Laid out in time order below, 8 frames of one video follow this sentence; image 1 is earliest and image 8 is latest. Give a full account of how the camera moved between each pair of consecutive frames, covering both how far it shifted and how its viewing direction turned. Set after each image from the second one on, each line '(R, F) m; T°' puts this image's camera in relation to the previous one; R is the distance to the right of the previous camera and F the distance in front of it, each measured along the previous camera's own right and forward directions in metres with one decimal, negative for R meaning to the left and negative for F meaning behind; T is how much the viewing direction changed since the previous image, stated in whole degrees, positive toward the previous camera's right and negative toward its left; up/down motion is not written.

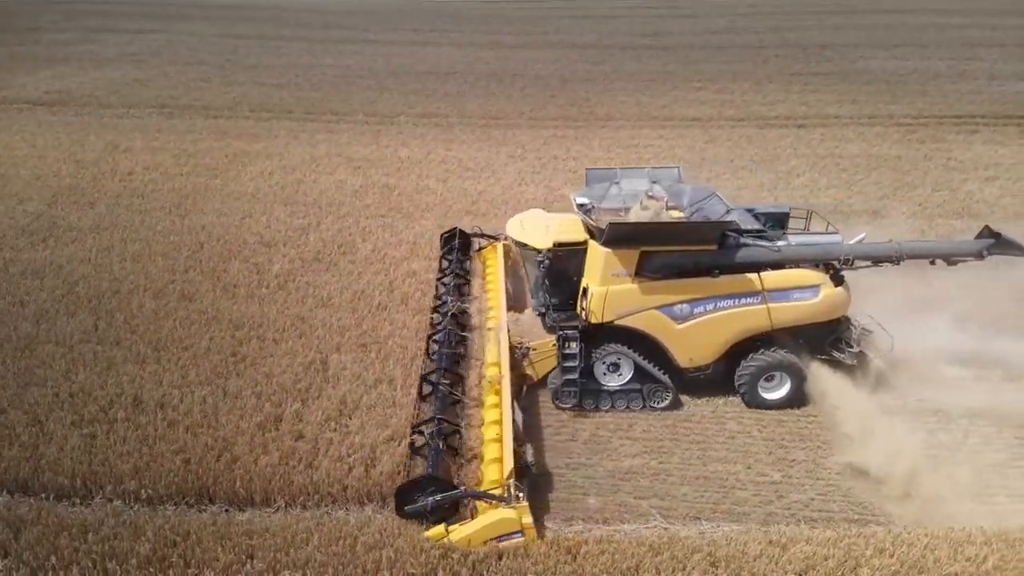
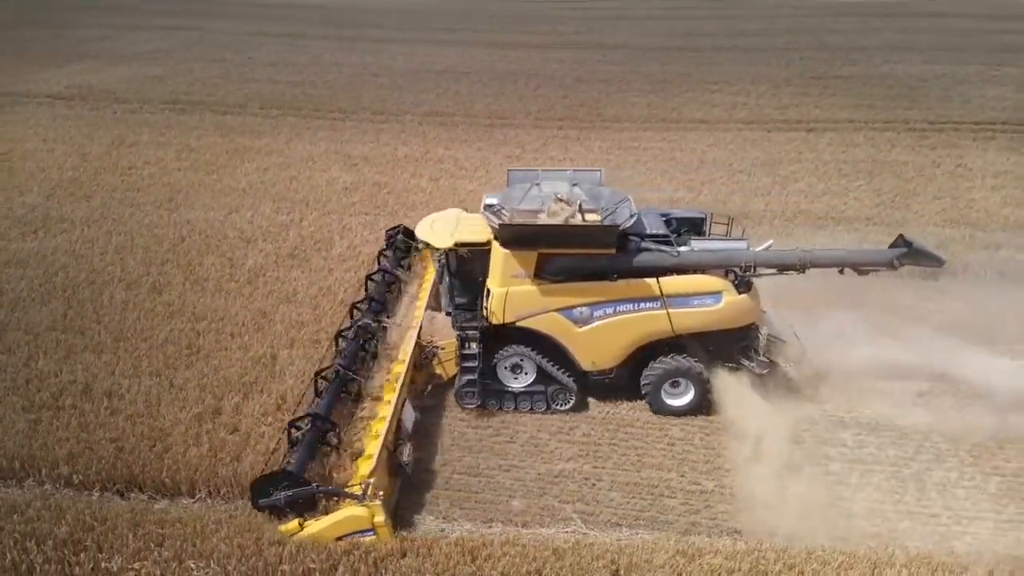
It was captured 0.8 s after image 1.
(+1.1, 0.0) m; -3°
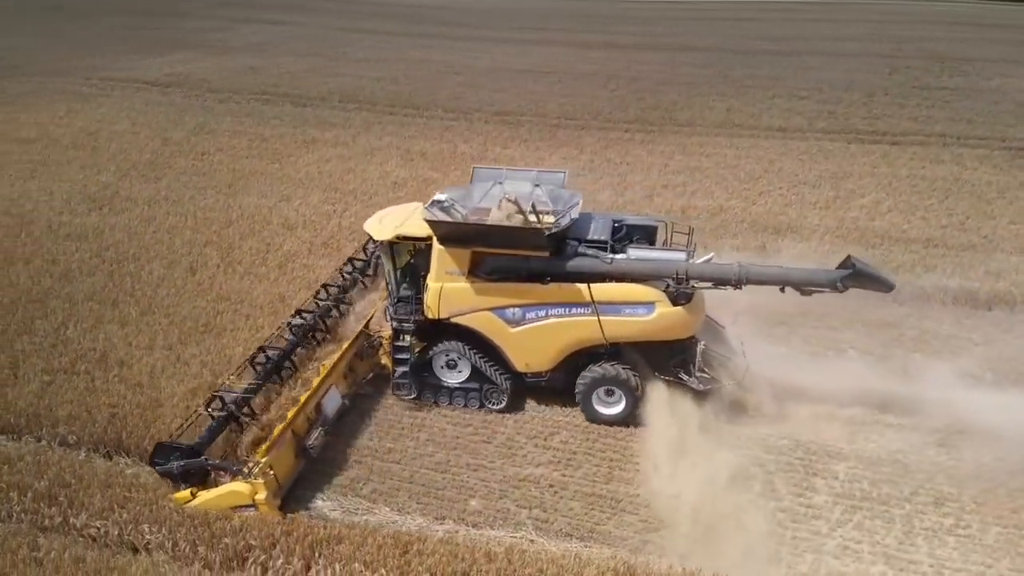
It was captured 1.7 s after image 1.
(+1.3, +0.1) m; -8°
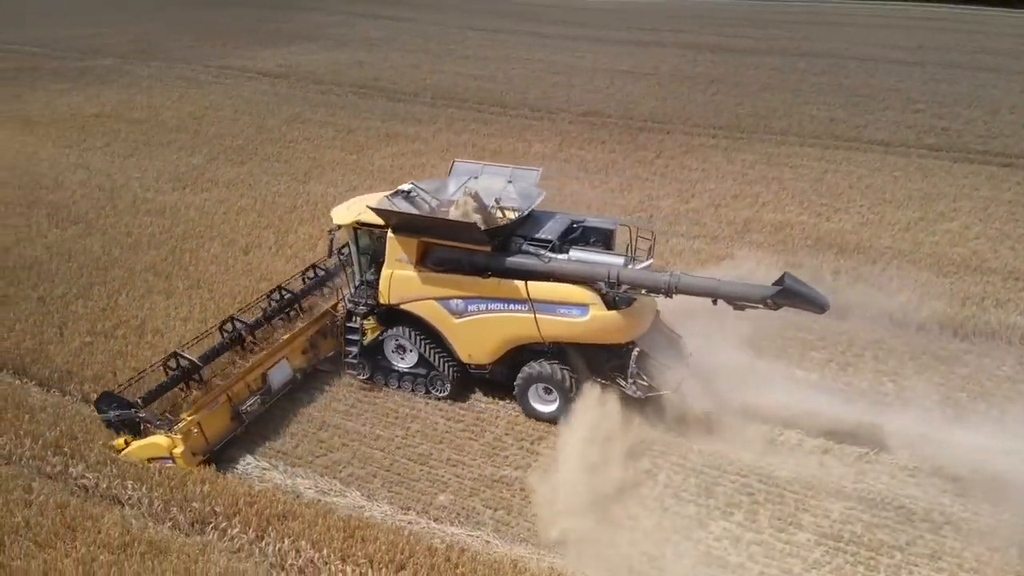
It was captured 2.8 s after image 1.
(+1.4, +0.1) m; -9°
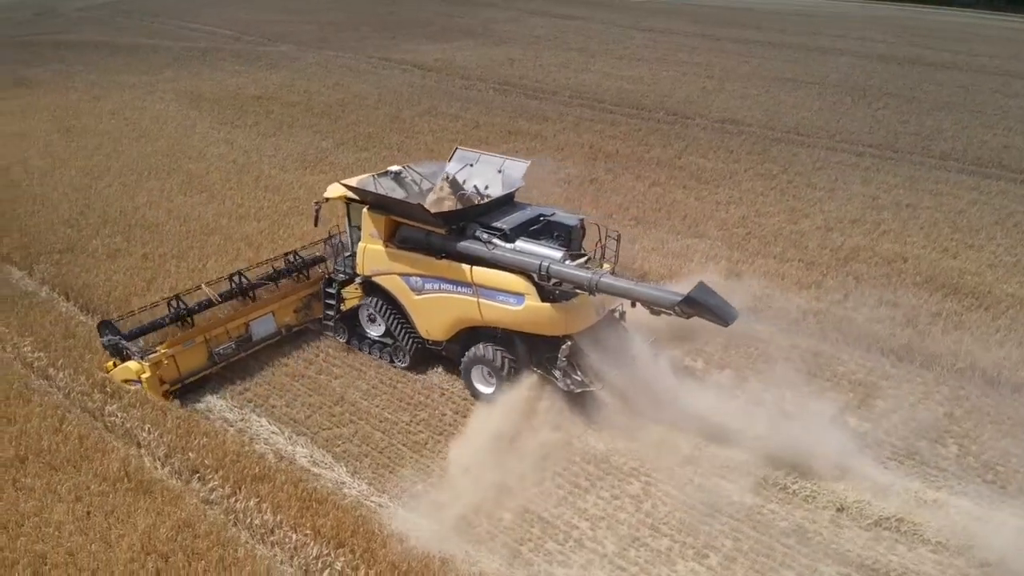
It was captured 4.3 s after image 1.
(+1.8, +0.3) m; -13°
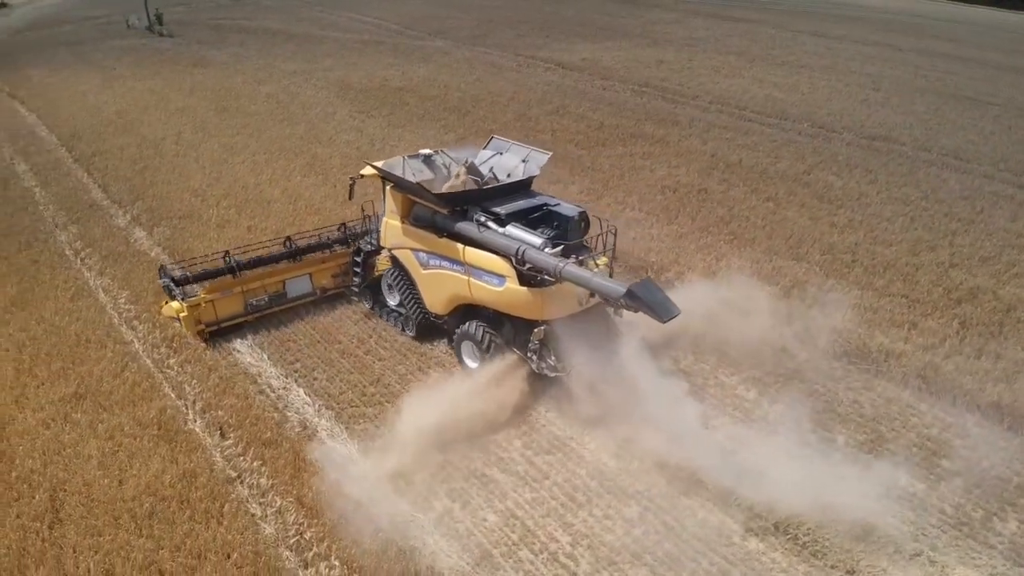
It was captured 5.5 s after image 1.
(+1.5, +0.2) m; -13°
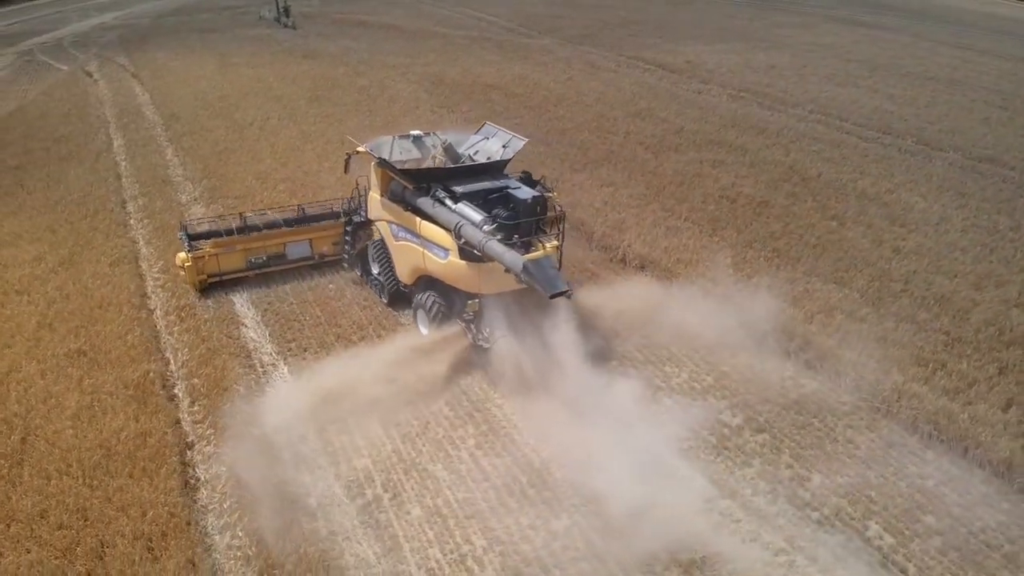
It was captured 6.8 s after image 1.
(+1.8, +0.2) m; -10°
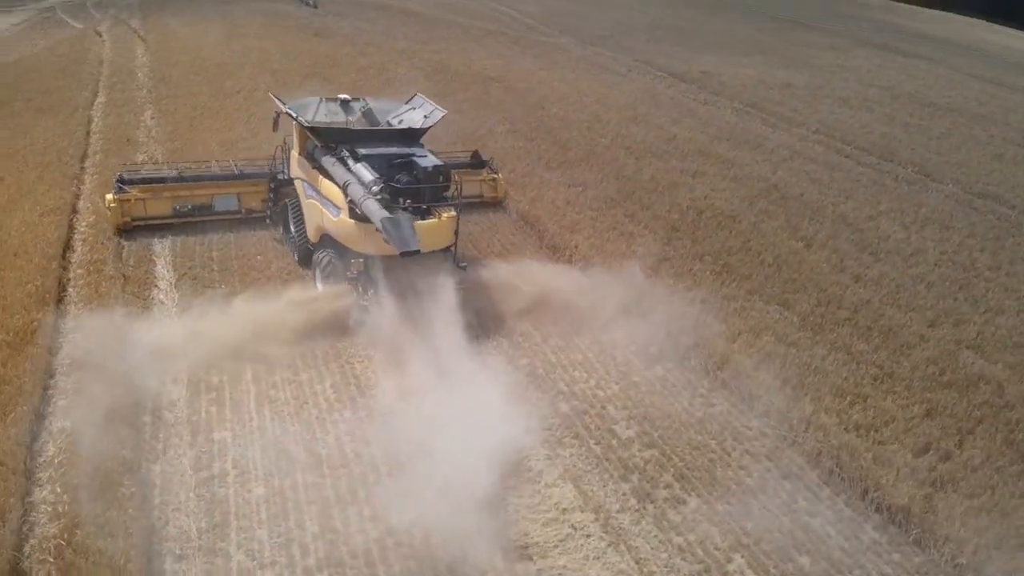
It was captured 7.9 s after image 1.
(+1.5, +0.4) m; -3°
